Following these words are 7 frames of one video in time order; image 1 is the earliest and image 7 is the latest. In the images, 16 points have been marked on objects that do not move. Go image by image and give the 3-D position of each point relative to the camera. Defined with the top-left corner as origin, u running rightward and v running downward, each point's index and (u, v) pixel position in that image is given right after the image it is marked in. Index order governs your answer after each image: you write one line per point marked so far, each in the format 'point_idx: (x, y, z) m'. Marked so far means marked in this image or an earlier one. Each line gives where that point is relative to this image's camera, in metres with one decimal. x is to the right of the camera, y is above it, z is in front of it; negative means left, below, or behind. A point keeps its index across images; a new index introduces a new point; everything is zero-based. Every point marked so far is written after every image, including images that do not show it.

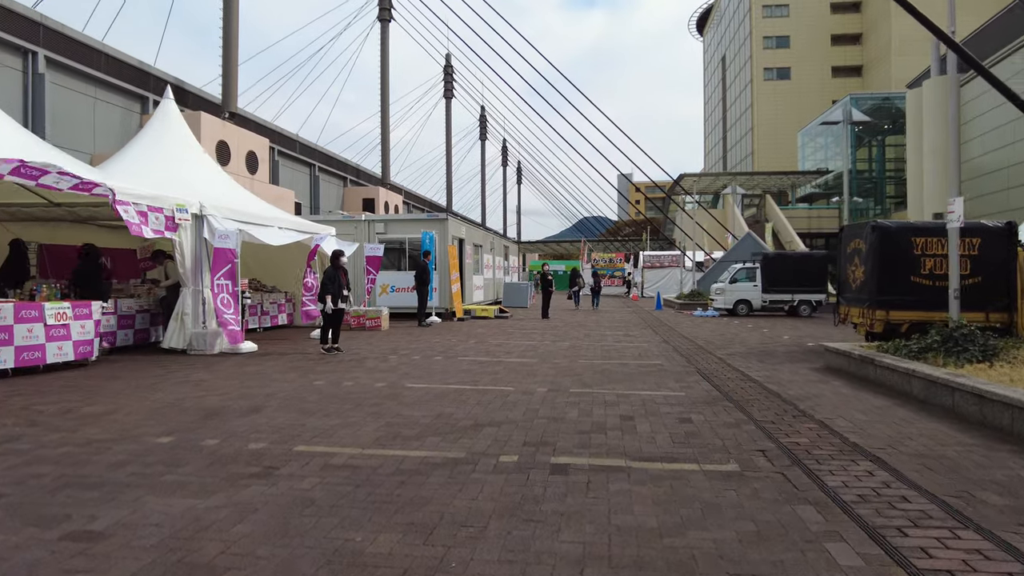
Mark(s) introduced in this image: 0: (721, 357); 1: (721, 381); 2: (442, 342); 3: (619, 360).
0: (+3.6, -1.2, +11.5) m
1: (+2.7, -1.2, +8.6) m
2: (-1.4, -1.1, +13.4) m
3: (+1.7, -1.2, +10.6) m
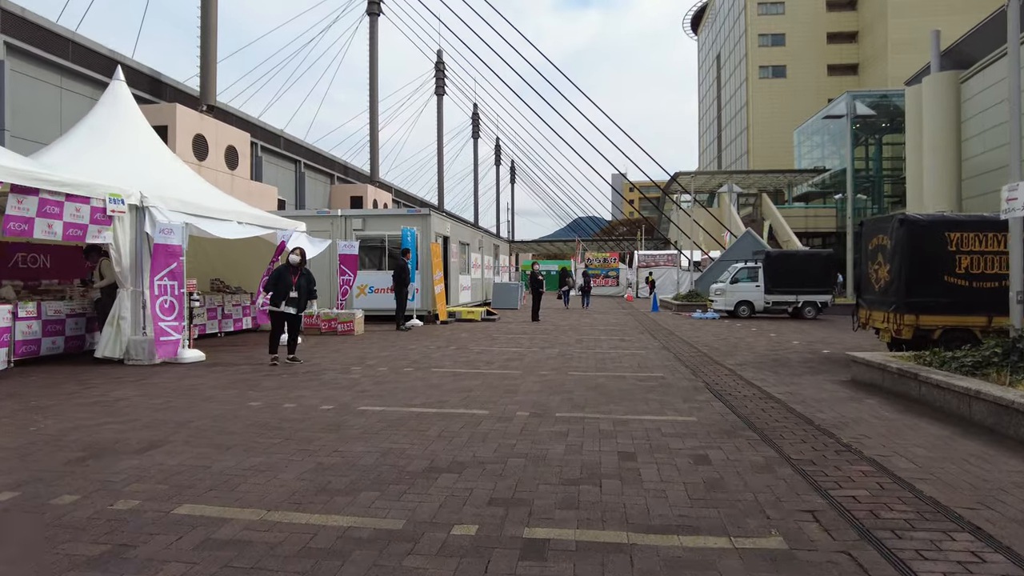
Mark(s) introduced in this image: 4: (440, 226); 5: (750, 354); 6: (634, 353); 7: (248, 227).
0: (+3.4, -1.2, +10.2) m
1: (+2.4, -1.2, +7.3) m
2: (-1.7, -1.2, +12.0) m
3: (+1.4, -1.2, +9.3) m
4: (-2.2, +1.9, +19.8) m
5: (+4.2, -1.2, +11.8) m
6: (+2.2, -1.1, +11.8) m
7: (-5.3, +1.2, +13.5) m
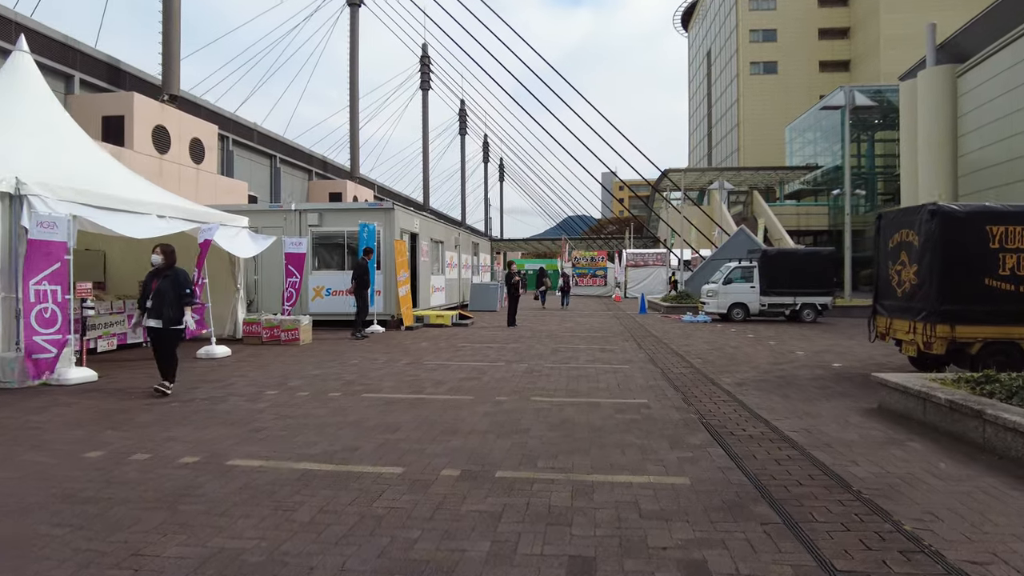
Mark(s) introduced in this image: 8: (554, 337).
0: (+2.8, -1.3, +8.5) m
1: (+1.9, -1.3, +5.5) m
2: (-2.4, -1.2, +10.3) m
3: (+0.9, -1.3, +7.6) m
4: (-2.9, +1.8, +18.0) m
5: (+3.6, -1.2, +10.1) m
6: (+1.6, -1.2, +10.0) m
7: (-5.9, +1.1, +11.6) m
8: (+1.0, -1.1, +15.5) m
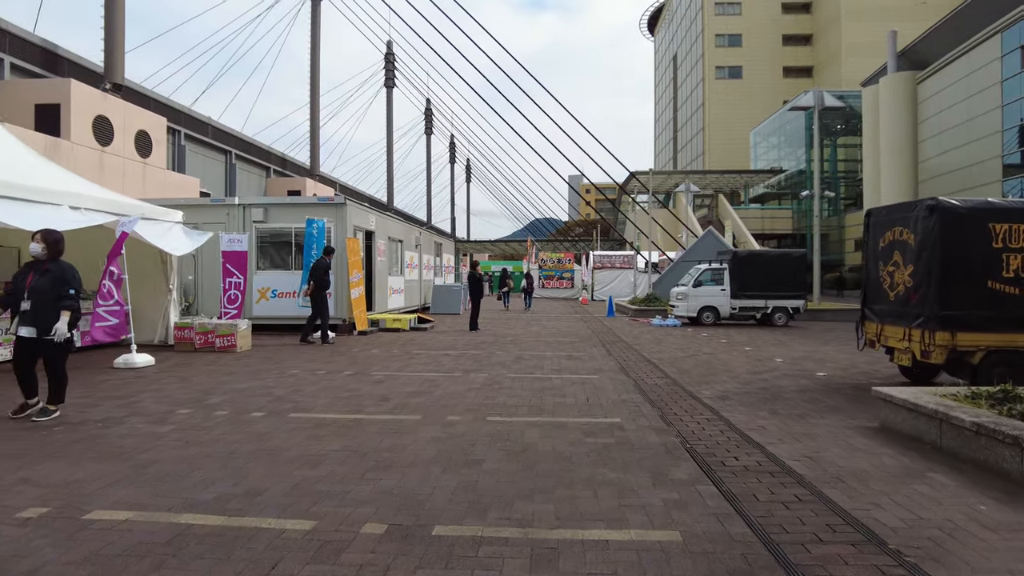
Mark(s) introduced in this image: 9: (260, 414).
0: (+2.3, -1.3, +7.6) m
1: (+1.5, -1.3, +4.6) m
2: (-2.9, -1.2, +9.1) m
3: (+0.4, -1.3, +6.6) m
4: (-3.9, +1.8, +16.8) m
5: (+3.0, -1.3, +9.3) m
6: (+1.0, -1.2, +9.1) m
7: (-6.6, +1.1, +10.3) m
8: (+0.1, -1.2, +14.5) m
9: (-2.6, -1.3, +6.8) m
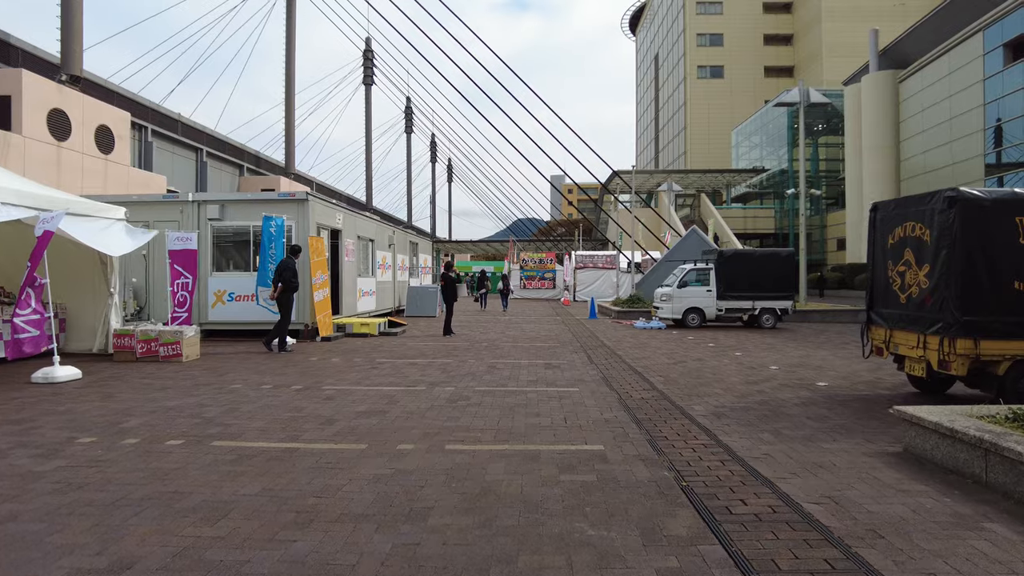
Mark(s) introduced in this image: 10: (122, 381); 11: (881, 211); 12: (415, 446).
0: (+1.9, -1.3, +6.6) m
1: (+1.3, -1.3, +3.7) m
2: (-3.3, -1.3, +8.0) m
3: (+0.1, -1.3, +5.6) m
4: (-4.4, +1.7, +15.7) m
5: (+2.6, -1.3, +8.3) m
6: (+0.6, -1.3, +8.1) m
7: (-7.0, +1.1, +9.1) m
8: (-0.4, -1.2, +13.5) m
9: (-2.9, -1.3, +5.7) m
10: (-5.4, -1.3, +9.1) m
11: (+4.6, +1.0, +8.3) m
12: (-0.8, -1.3, +5.6) m
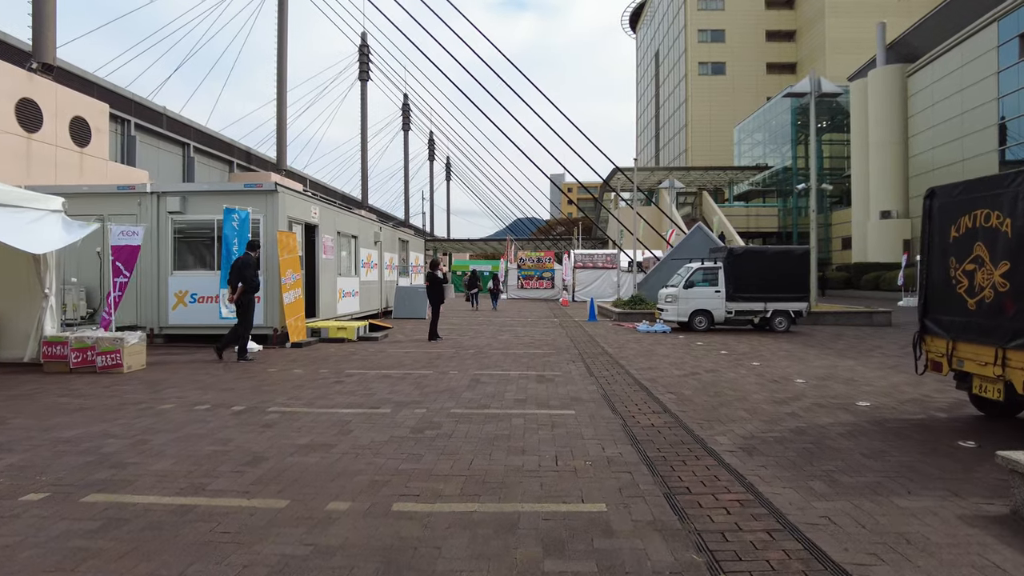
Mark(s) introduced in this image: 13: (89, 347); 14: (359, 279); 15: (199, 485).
0: (+1.7, -1.3, +5.2) m
1: (+1.1, -1.4, +2.2) m
2: (-3.5, -1.3, +6.6) m
3: (-0.1, -1.3, +4.2) m
4: (-4.6, +1.7, +14.3) m
5: (+2.5, -1.3, +6.9) m
6: (+0.4, -1.3, +6.7) m
7: (-7.2, +1.0, +7.7) m
8: (-0.6, -1.2, +12.1) m
9: (-3.1, -1.3, +4.3) m
10: (-5.5, -1.3, +7.7) m
11: (+4.4, +0.9, +6.8) m
12: (-1.0, -1.3, +4.1) m
13: (-6.2, -0.9, +9.8) m
14: (-4.4, +0.2, +18.9) m
15: (-2.1, -1.3, +4.6) m
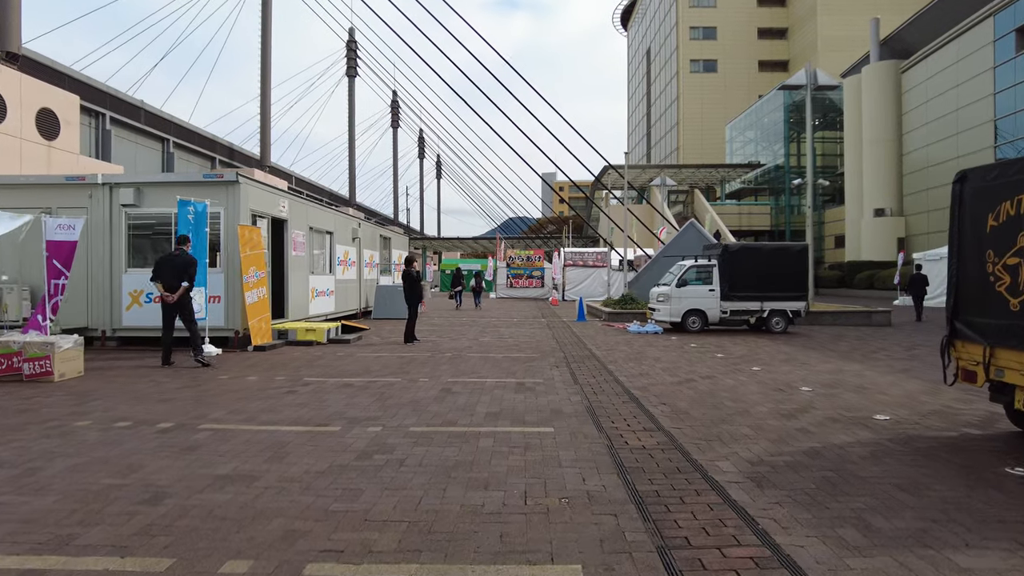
0: (+1.5, -1.3, +4.3) m
1: (+0.9, -1.4, +1.3) m
2: (-3.8, -1.3, +5.6) m
3: (-0.3, -1.3, +3.2) m
4: (-5.0, +1.7, +13.3) m
5: (+2.2, -1.3, +6.0) m
6: (+0.2, -1.3, +5.8) m
7: (-7.4, +1.1, +6.7) m
8: (-0.9, -1.2, +11.2) m
9: (-3.3, -1.3, +3.3) m
10: (-5.8, -1.3, +6.7) m
11: (+4.1, +1.0, +6.0) m
12: (-1.2, -1.3, +3.2) m
13: (-6.5, -0.8, +8.7) m
14: (-4.8, +0.3, +17.9) m
15: (-2.4, -1.3, +3.7) m
